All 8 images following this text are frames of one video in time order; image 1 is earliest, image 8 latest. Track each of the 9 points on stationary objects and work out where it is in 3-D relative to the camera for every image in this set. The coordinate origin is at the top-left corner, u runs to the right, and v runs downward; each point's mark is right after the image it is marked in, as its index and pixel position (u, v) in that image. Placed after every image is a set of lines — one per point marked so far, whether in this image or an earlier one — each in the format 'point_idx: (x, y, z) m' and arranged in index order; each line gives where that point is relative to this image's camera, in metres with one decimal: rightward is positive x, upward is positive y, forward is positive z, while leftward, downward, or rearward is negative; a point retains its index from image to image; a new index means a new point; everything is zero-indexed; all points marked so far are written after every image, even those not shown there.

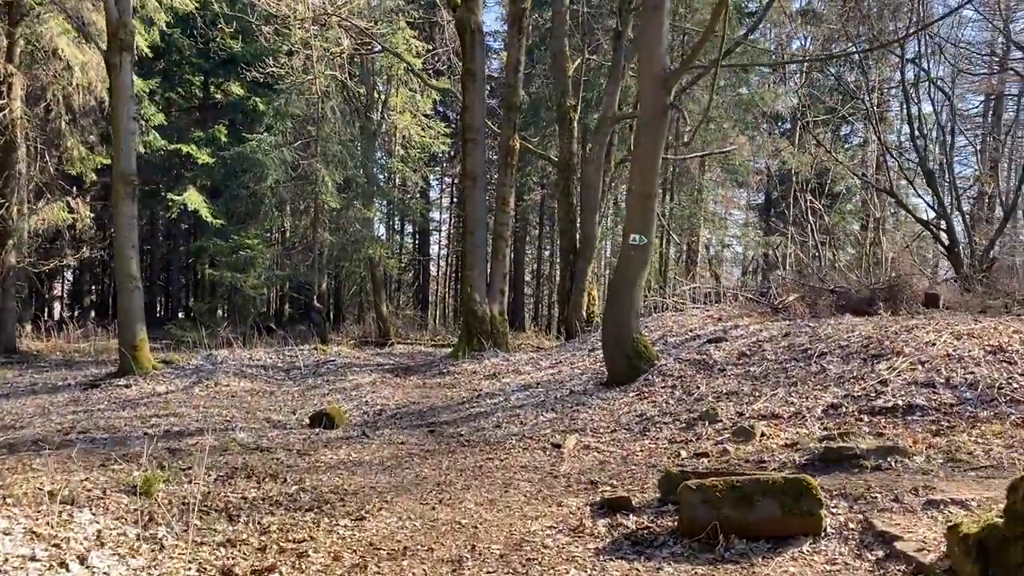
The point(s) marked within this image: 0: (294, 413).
0: (-2.0, -1.2, +8.0) m
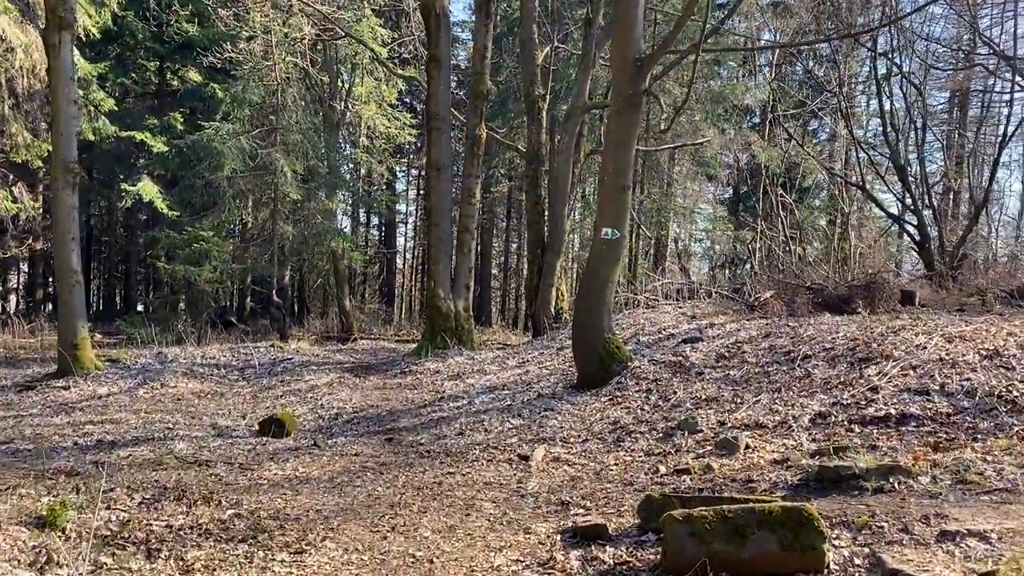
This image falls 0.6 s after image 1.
0: (-2.4, -1.2, +7.5) m
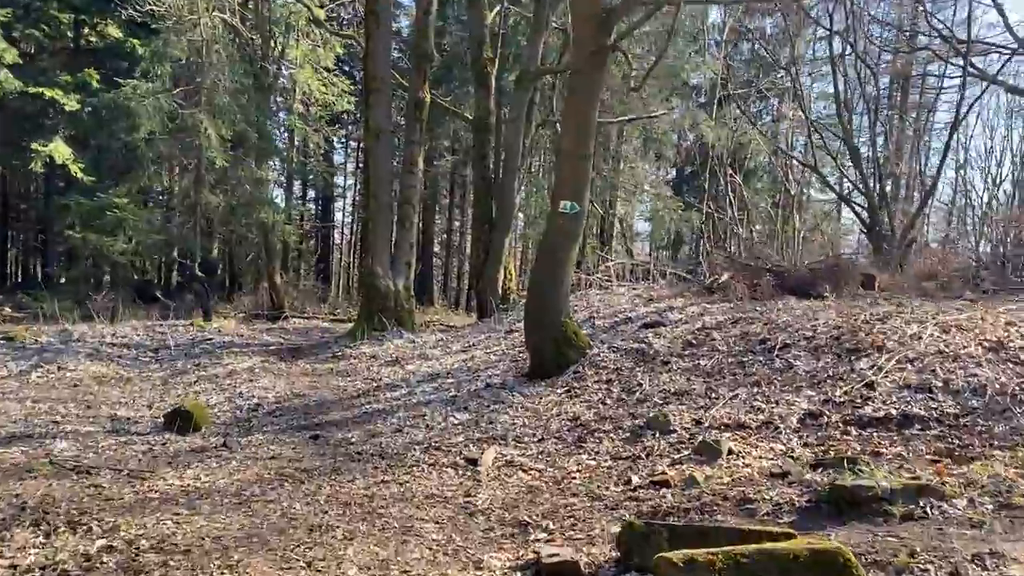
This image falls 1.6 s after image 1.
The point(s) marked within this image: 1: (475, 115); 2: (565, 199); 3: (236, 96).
0: (-2.8, -0.9, +6.6) m
1: (-0.5, +2.5, +12.2) m
2: (+0.4, +0.7, +6.3) m
3: (-4.9, +3.4, +14.9) m
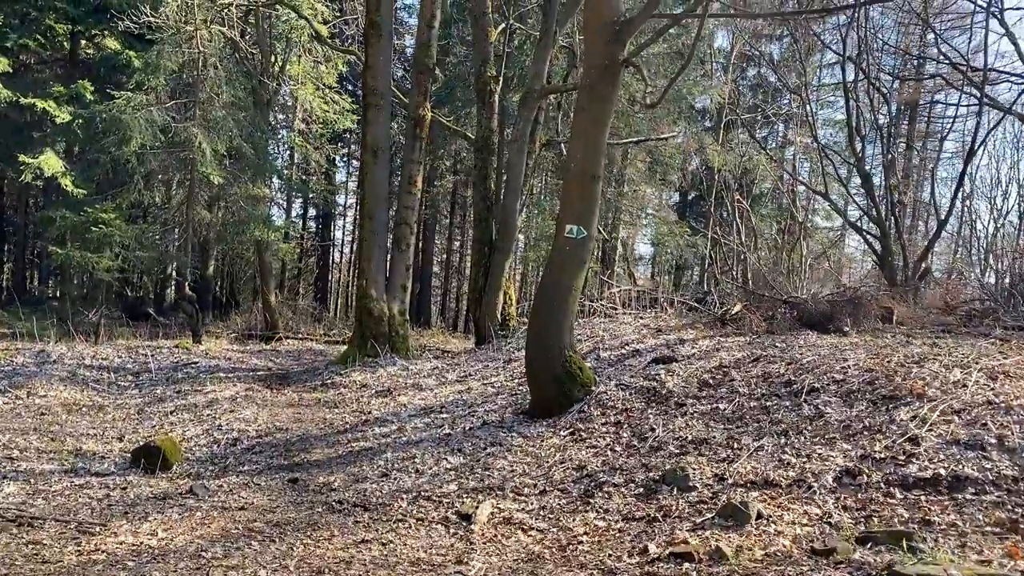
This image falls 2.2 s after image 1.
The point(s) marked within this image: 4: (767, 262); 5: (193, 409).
0: (-2.8, -1.1, +6.1) m
1: (-0.5, +2.1, +11.7) m
2: (+0.4, +0.4, +5.9) m
3: (-4.8, +3.0, +14.5) m
4: (+5.1, +0.5, +17.2) m
5: (-2.7, -1.0, +7.3) m
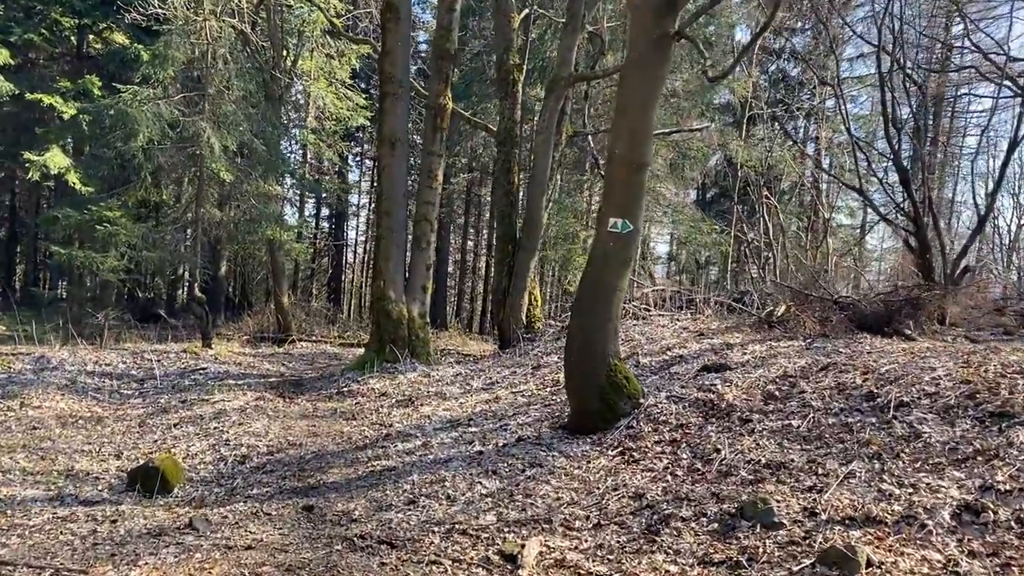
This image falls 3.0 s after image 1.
0: (-2.6, -1.1, +5.5) m
1: (-0.2, +2.1, +11.1) m
2: (+0.6, +0.4, +5.3) m
3: (-4.4, +3.0, +14.0) m
4: (+5.5, +0.5, +16.5) m
5: (-2.5, -1.1, +6.7) m
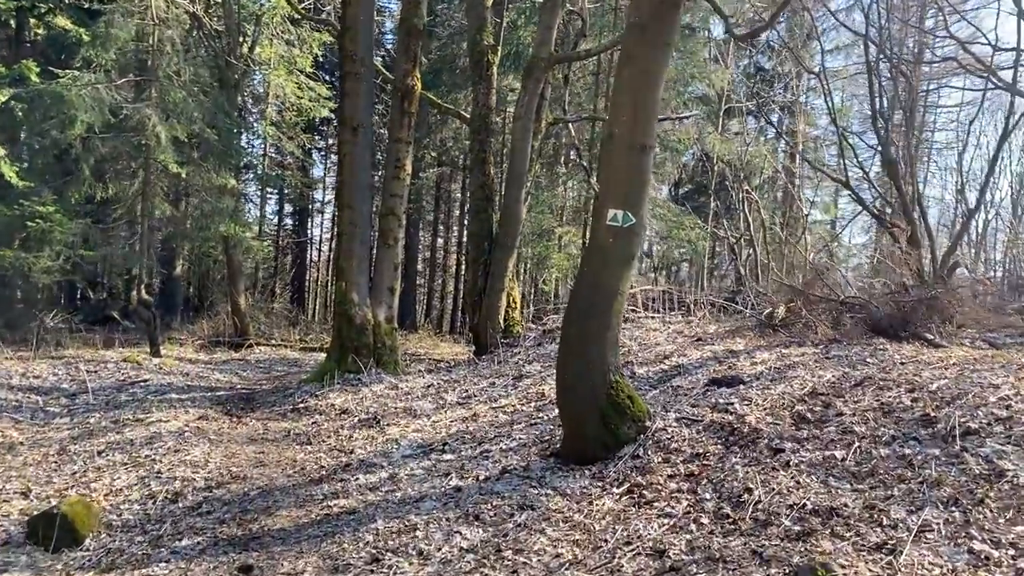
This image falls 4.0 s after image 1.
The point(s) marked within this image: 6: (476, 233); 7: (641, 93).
0: (-2.7, -1.2, +4.6) m
1: (-0.5, +2.1, +10.3) m
2: (+0.5, +0.4, +4.5) m
3: (-4.9, +3.0, +13.0) m
4: (+5.0, +0.6, +15.9) m
5: (-2.6, -1.1, +5.8) m
6: (-0.4, +0.7, +10.2) m
7: (+0.7, +1.0, +4.4) m
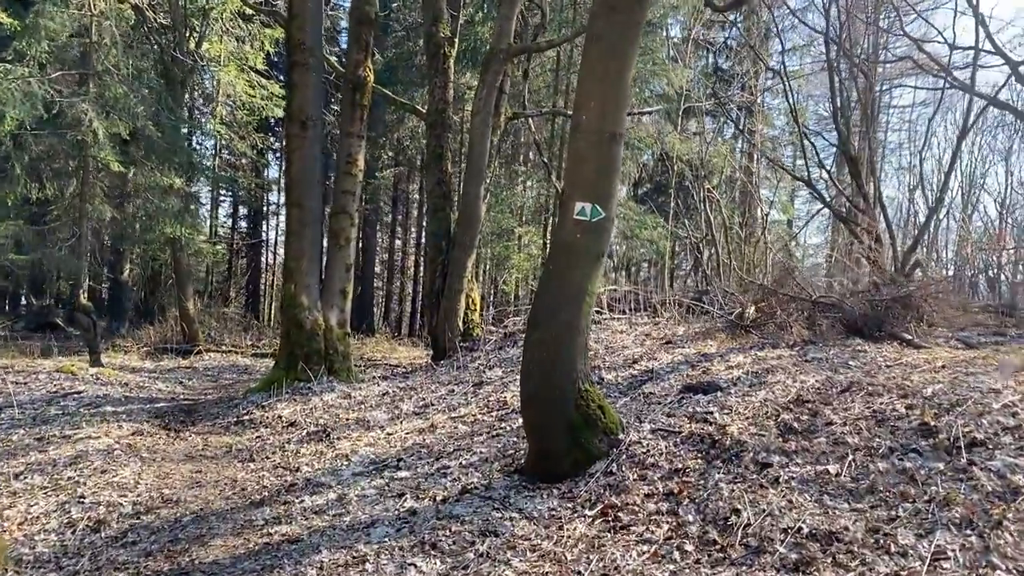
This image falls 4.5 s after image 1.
0: (-2.8, -1.2, +4.0) m
1: (-1.0, +2.1, +9.8) m
2: (+0.4, +0.4, +4.1) m
3: (-5.5, +2.9, +12.3) m
4: (+4.2, +0.6, +15.7) m
5: (-2.9, -1.1, +5.3) m
6: (-0.9, +0.6, +9.7) m
7: (+0.5, +1.0, +4.1) m
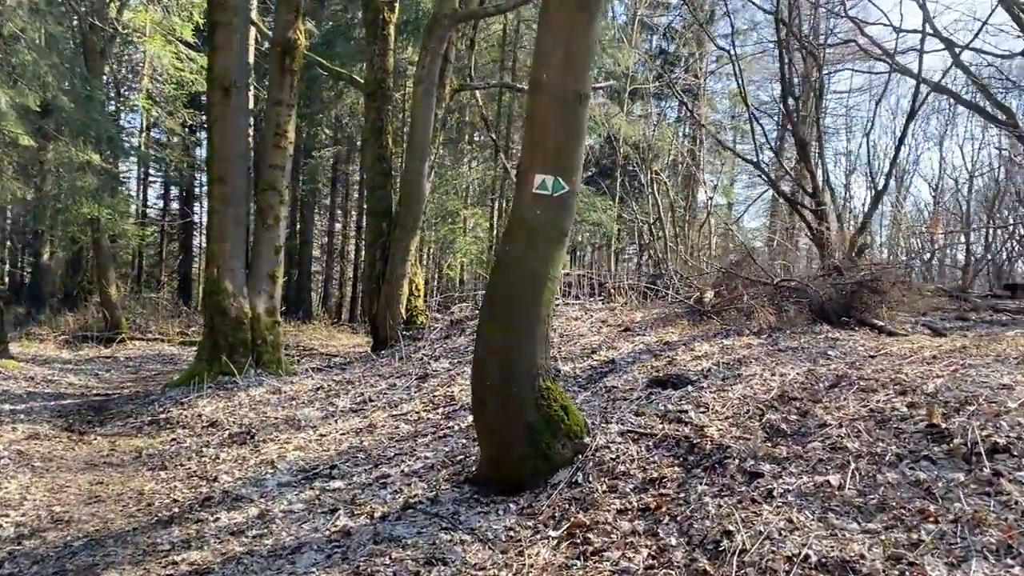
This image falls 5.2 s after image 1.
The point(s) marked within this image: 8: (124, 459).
0: (-3.0, -1.1, +3.3) m
1: (-1.6, +2.3, +9.2) m
2: (+0.1, +0.5, +3.5) m
3: (-6.2, +3.1, +11.3) m
4: (+3.2, +0.9, +15.4) m
5: (-3.1, -1.0, +4.6) m
6: (-1.5, +0.8, +9.1) m
7: (+0.3, +1.1, +3.5) m
8: (-2.3, -1.0, +5.0) m
